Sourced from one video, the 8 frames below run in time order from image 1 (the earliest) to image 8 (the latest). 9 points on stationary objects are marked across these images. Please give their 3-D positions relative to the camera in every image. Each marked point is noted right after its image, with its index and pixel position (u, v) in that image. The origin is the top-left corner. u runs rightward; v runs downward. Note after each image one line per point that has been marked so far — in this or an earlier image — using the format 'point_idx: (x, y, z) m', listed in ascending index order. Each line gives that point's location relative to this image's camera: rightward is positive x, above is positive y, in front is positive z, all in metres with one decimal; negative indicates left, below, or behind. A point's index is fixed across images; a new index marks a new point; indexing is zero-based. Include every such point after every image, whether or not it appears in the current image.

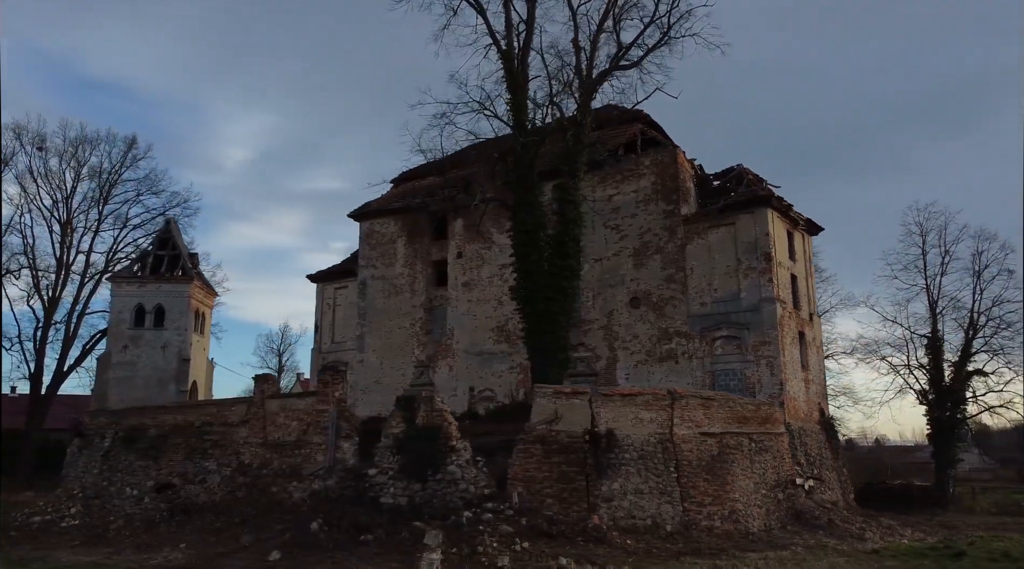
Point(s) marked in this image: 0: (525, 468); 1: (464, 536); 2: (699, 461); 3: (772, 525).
0: (+0.3, -3.8, +16.5) m
1: (-0.8, -4.8, +15.0) m
2: (+4.1, -3.9, +17.4) m
3: (+5.8, -5.4, +17.9) m
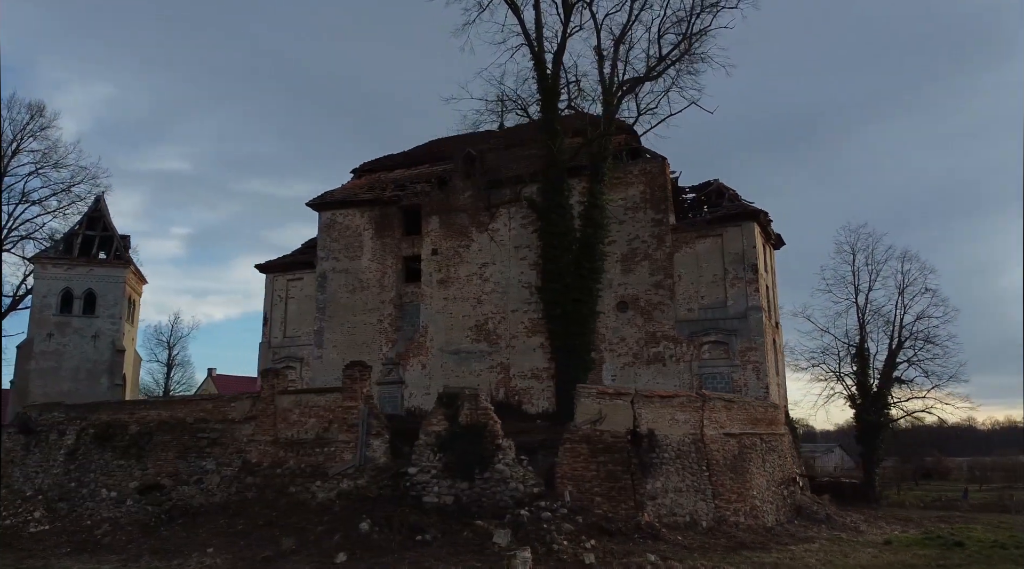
0: (+1.3, -3.9, +16.7) m
1: (+0.4, -4.7, +15.0) m
2: (+4.9, -4.0, +18.2) m
3: (+6.5, -5.6, +19.0) m
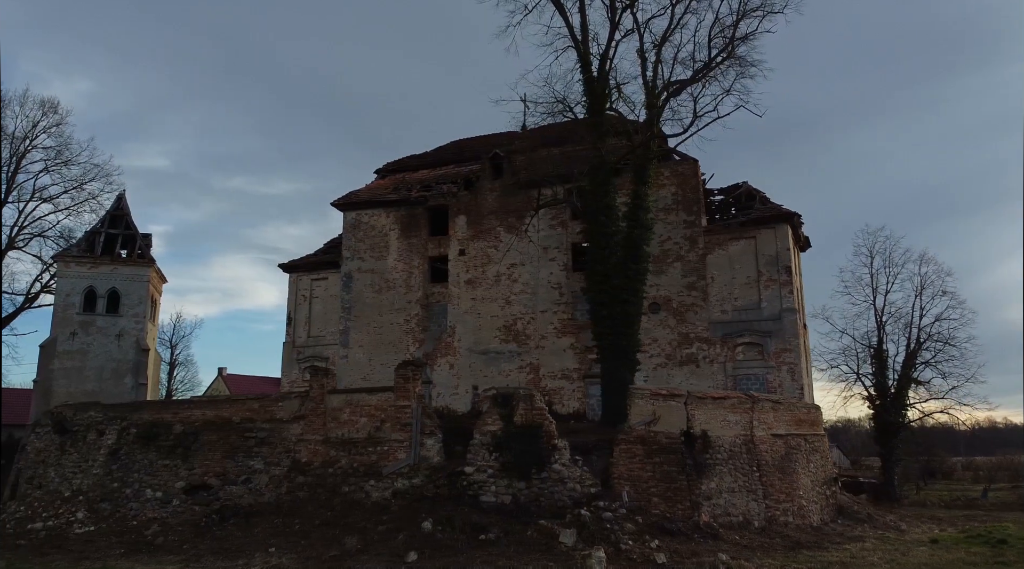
0: (+2.5, -3.9, +16.9) m
1: (+1.7, -4.8, +15.1) m
2: (+6.1, -4.1, +18.4) m
3: (+7.6, -5.7, +19.3) m
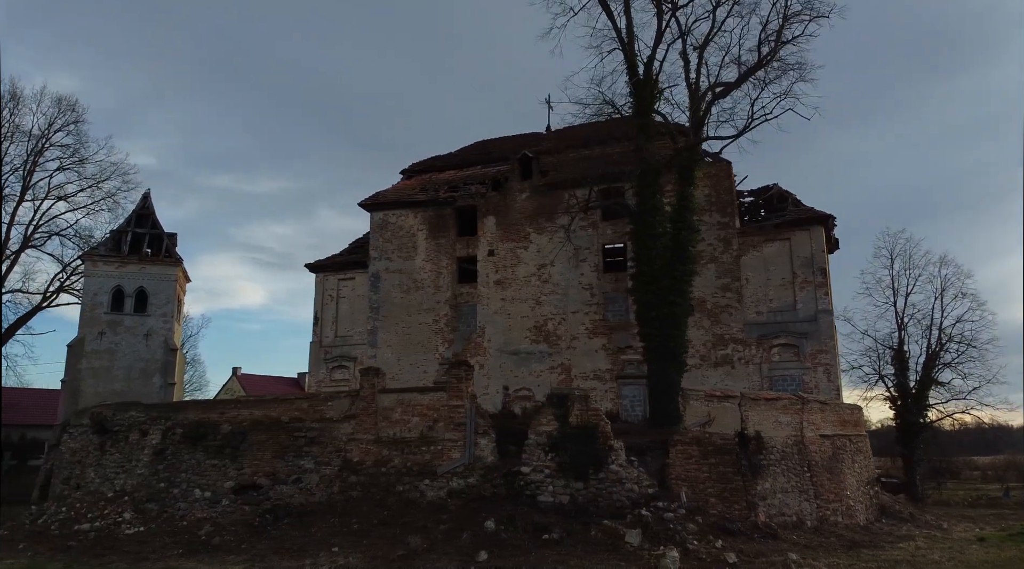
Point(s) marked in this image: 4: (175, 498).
0: (+3.7, -3.9, +17.0) m
1: (+2.9, -4.8, +15.2) m
2: (+7.3, -4.1, +18.6) m
3: (+8.8, -5.7, +19.5) m
4: (-8.2, -5.2, +19.4) m
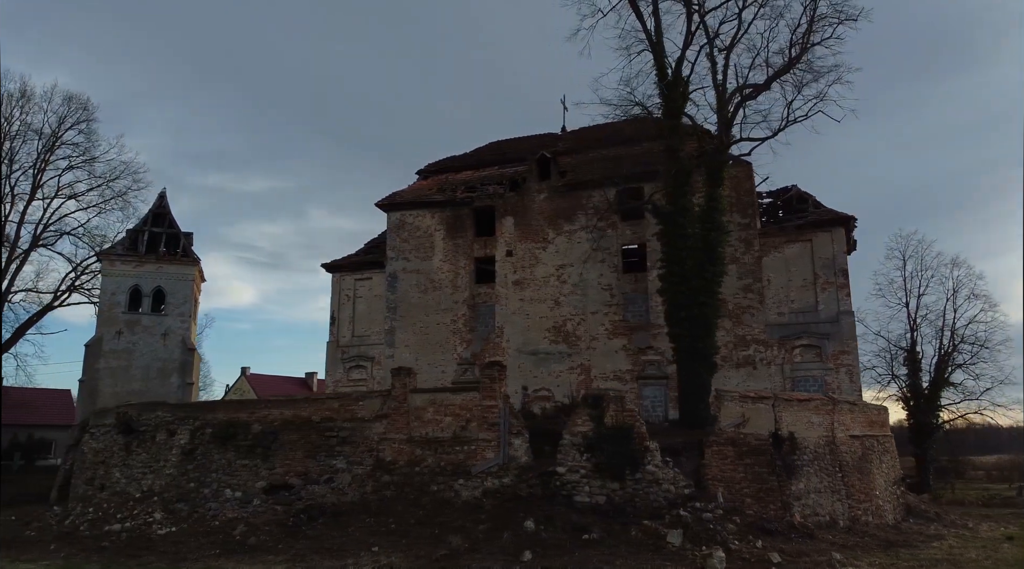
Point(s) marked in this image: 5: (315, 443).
0: (+4.5, -4.0, +17.1) m
1: (+3.7, -4.8, +15.3) m
2: (+8.0, -4.2, +18.7) m
3: (+9.5, -5.8, +19.6) m
4: (-7.4, -5.2, +19.3) m
5: (-4.8, -3.9, +19.3) m
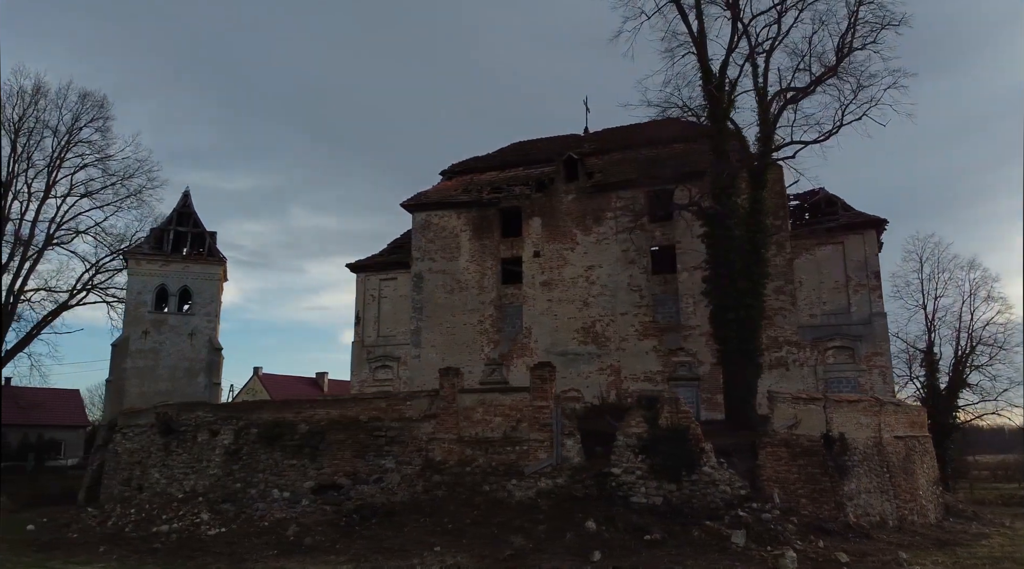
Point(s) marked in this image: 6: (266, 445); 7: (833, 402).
0: (+5.7, -4.0, +17.2) m
1: (+5.0, -4.9, +15.4) m
2: (+9.2, -4.2, +19.0) m
3: (+10.7, -5.8, +19.9) m
4: (-6.3, -5.2, +19.3) m
5: (-3.6, -3.9, +19.3) m
6: (-6.2, -4.0, +19.9) m
7: (+7.3, -2.6, +18.1) m
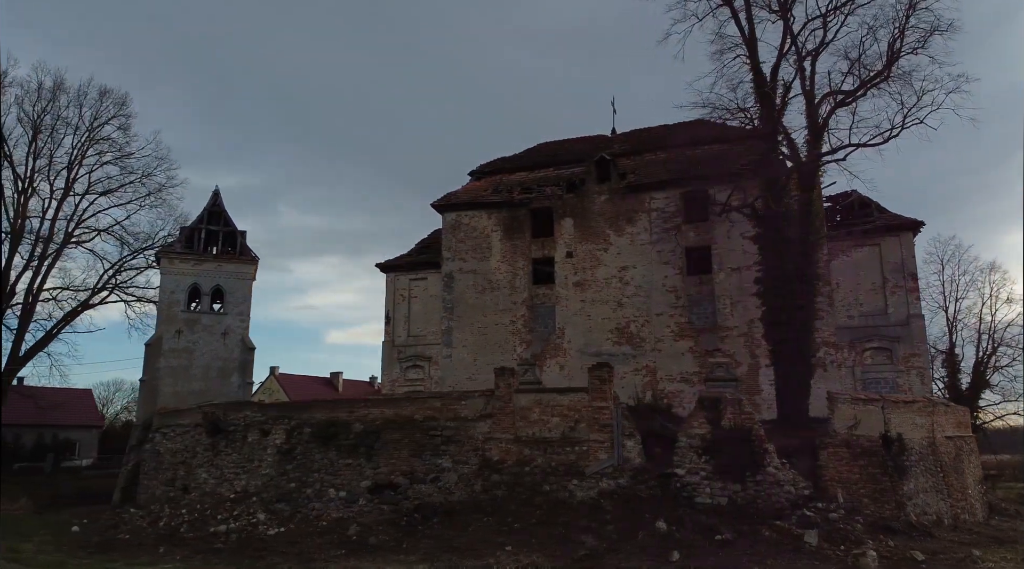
0: (+7.1, -4.0, +17.4) m
1: (+6.4, -4.9, +15.6) m
2: (+10.6, -4.3, +19.2) m
3: (+12.1, -5.9, +20.1) m
4: (-4.9, -5.2, +19.2) m
5: (-2.3, -3.9, +19.3) m
6: (-4.8, -4.0, +19.8) m
7: (+8.7, -2.7, +18.3) m
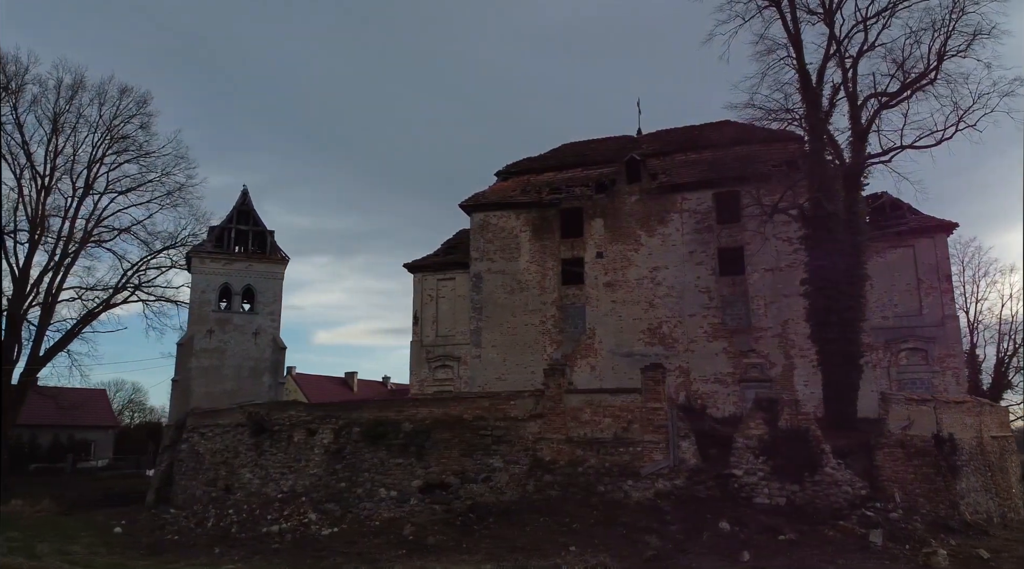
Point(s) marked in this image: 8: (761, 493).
0: (+8.4, -4.1, +17.5) m
1: (+7.7, -4.9, +15.7) m
2: (+11.8, -4.3, +19.4) m
3: (+13.3, -5.9, +20.3) m
4: (-3.7, -5.2, +19.2) m
5: (-1.0, -3.9, +19.3) m
6: (-3.6, -4.0, +19.8) m
7: (+10.0, -2.7, +18.4) m
8: (+5.4, -4.5, +17.3) m
